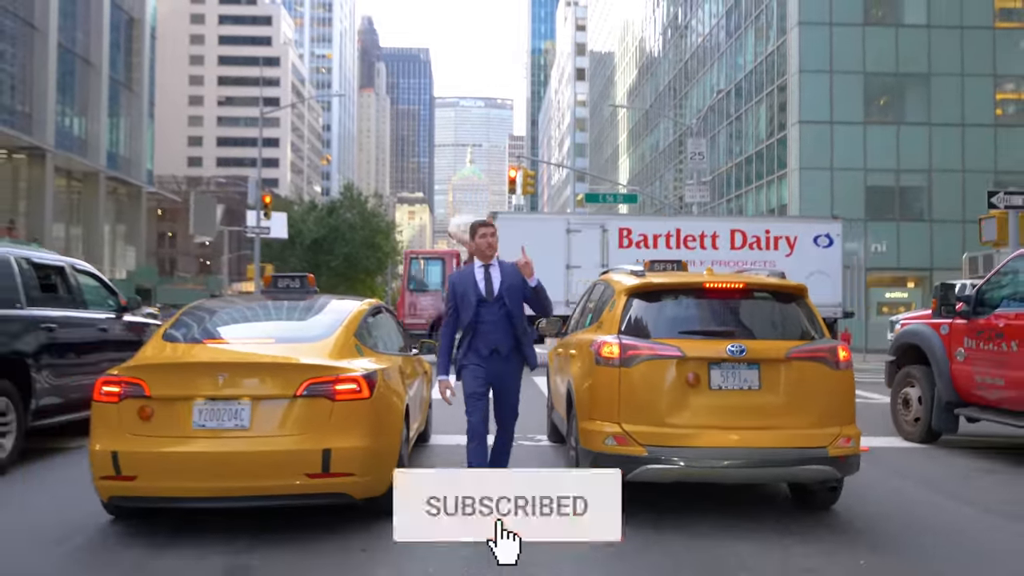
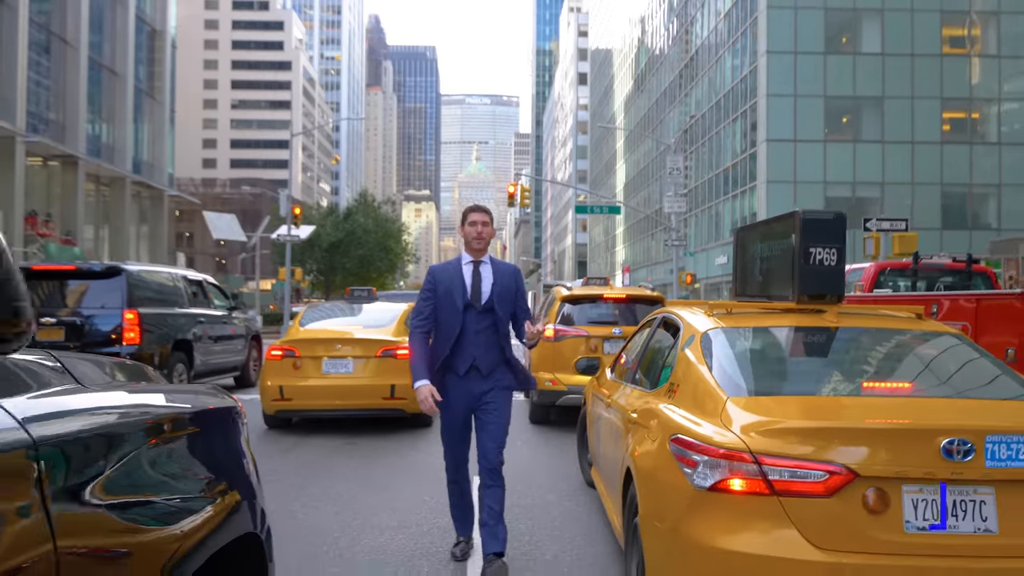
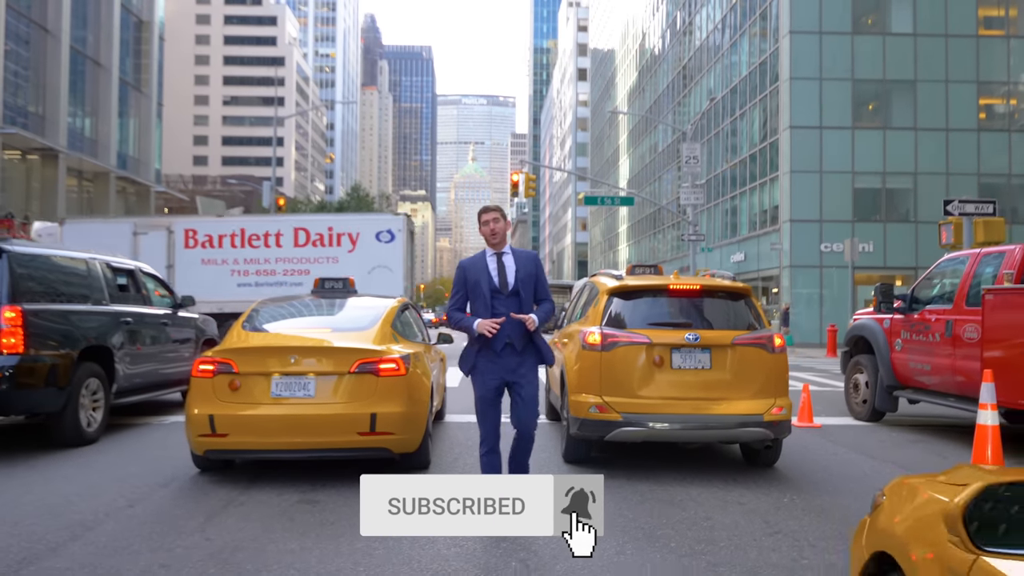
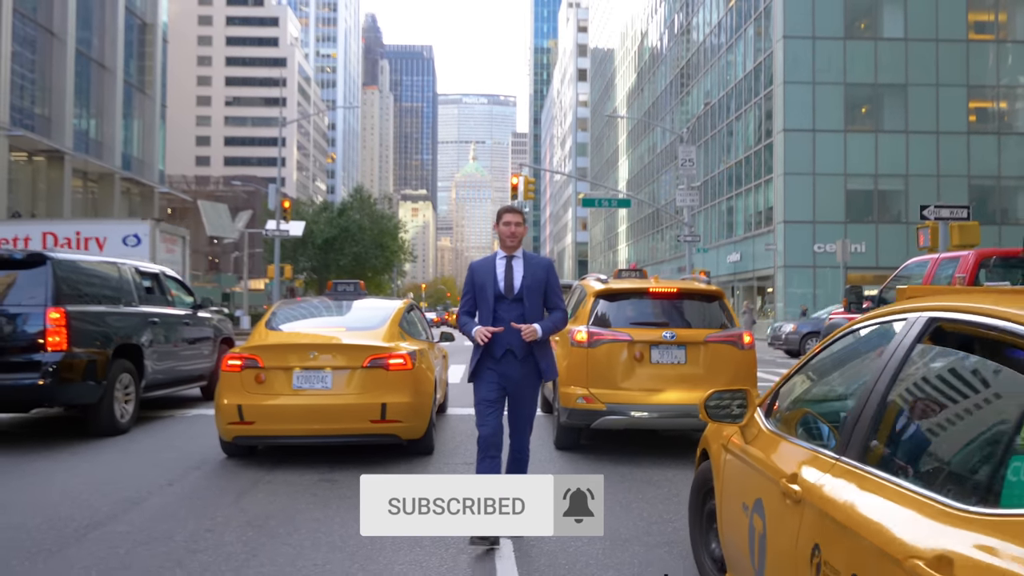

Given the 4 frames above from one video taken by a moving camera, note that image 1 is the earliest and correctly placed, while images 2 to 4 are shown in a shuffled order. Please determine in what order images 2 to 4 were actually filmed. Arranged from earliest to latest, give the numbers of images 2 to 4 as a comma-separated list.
3, 4, 2
